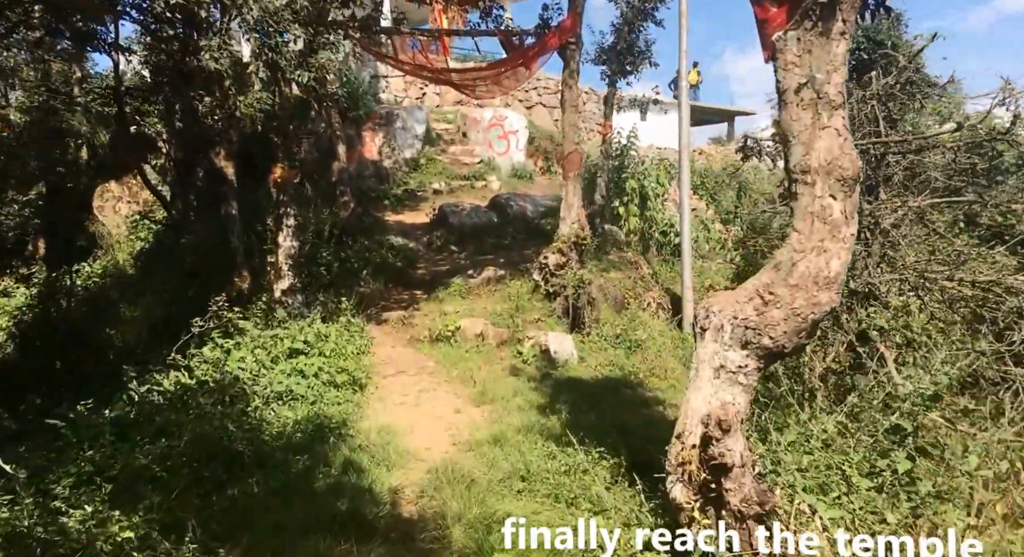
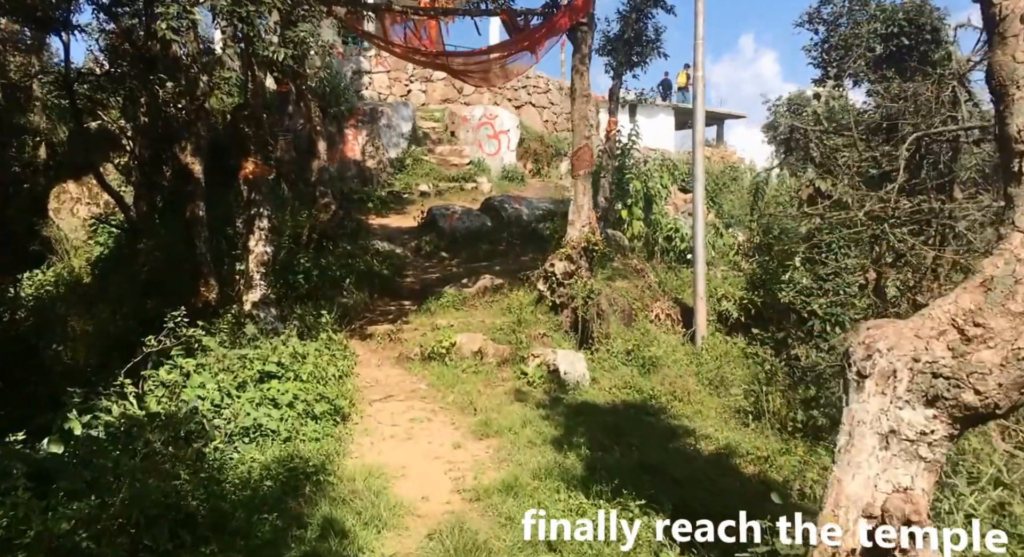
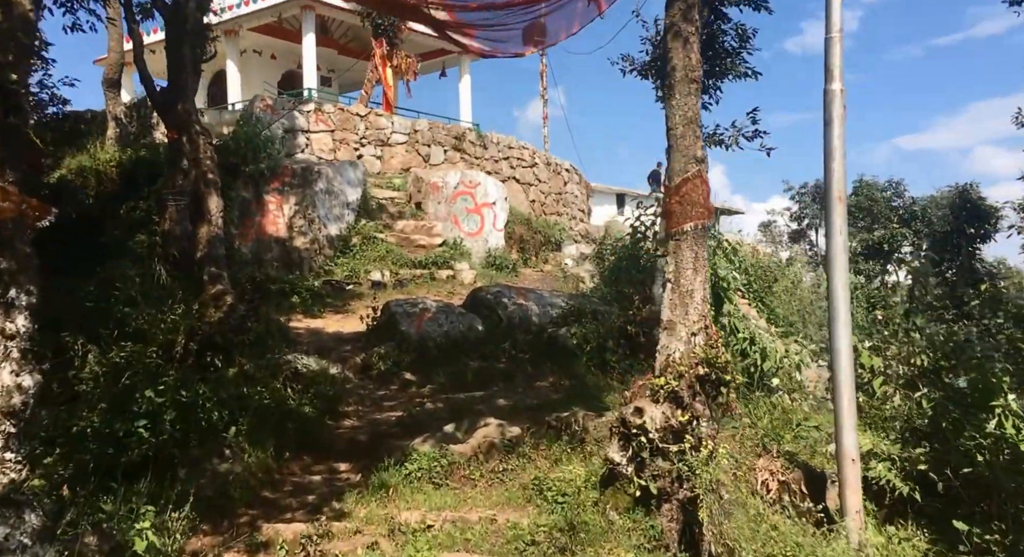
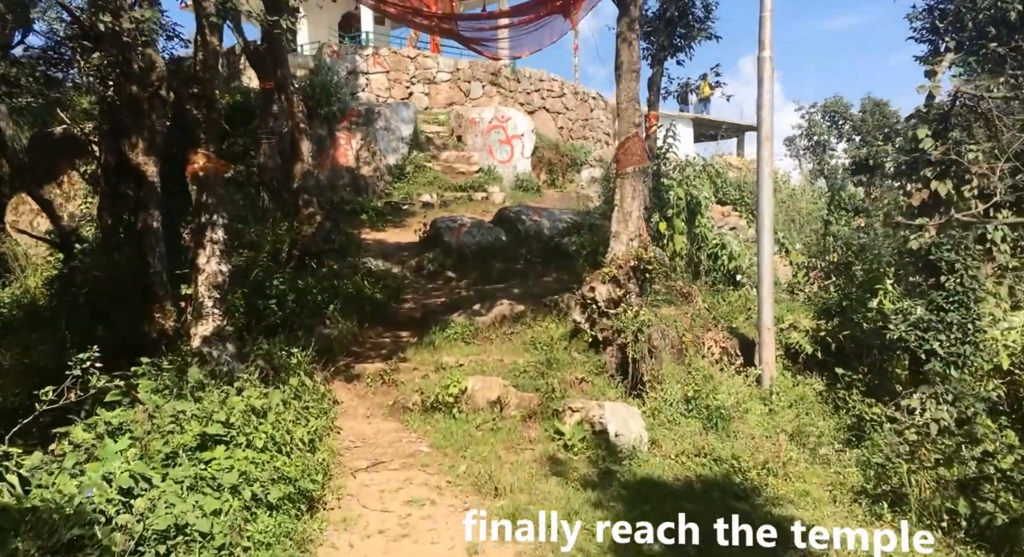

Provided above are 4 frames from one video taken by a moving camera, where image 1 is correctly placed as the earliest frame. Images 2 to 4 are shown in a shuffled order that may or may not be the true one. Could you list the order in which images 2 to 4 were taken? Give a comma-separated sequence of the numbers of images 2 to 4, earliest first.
2, 4, 3
